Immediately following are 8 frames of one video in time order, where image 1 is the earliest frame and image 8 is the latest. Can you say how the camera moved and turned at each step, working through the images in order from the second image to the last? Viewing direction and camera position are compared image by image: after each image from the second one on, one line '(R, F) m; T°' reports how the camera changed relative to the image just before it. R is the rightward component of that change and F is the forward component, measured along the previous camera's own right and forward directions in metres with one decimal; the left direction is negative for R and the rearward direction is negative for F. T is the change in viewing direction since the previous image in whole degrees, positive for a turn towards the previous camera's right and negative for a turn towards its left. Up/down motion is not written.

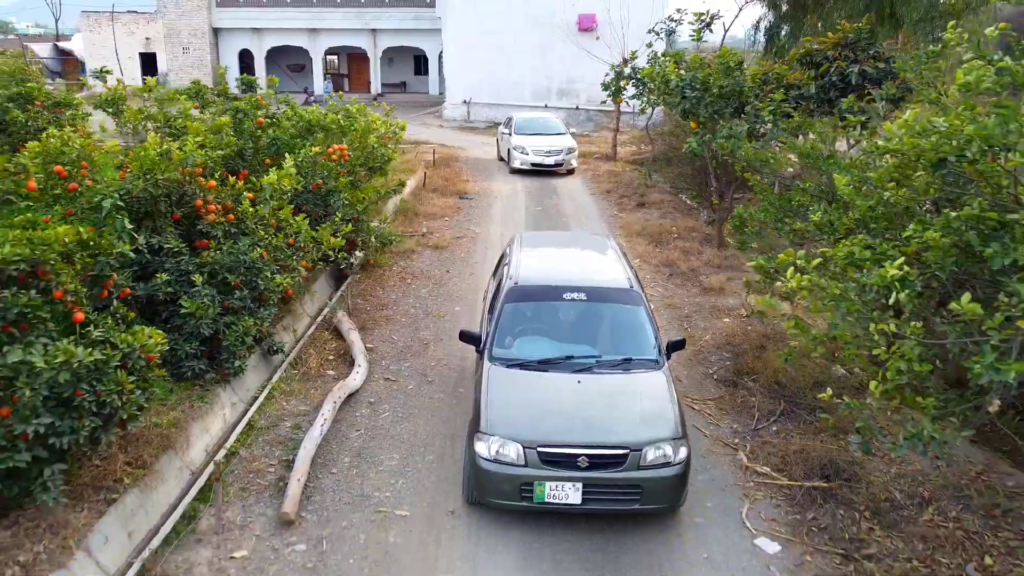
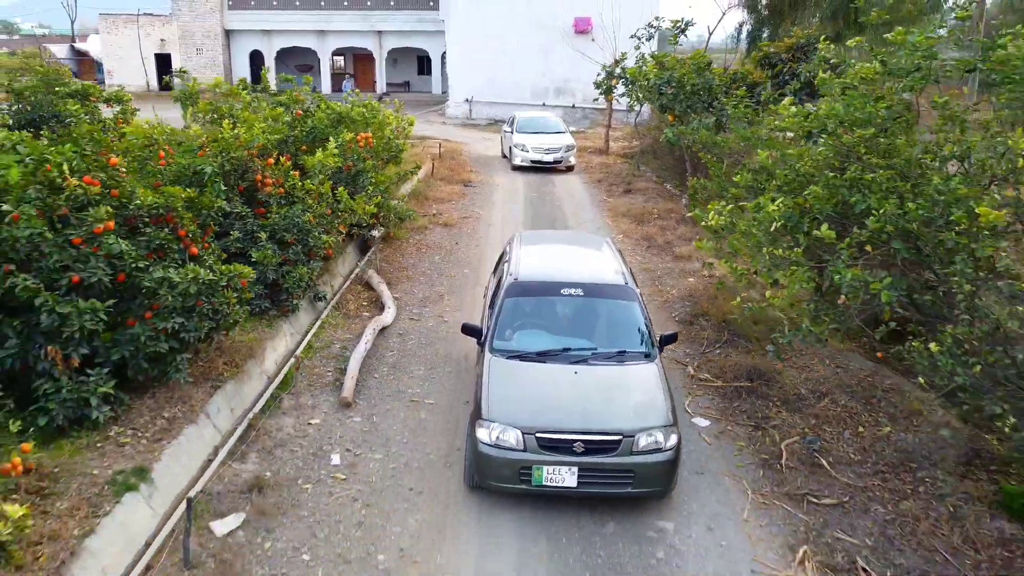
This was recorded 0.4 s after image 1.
(0.0, -1.0) m; 0°
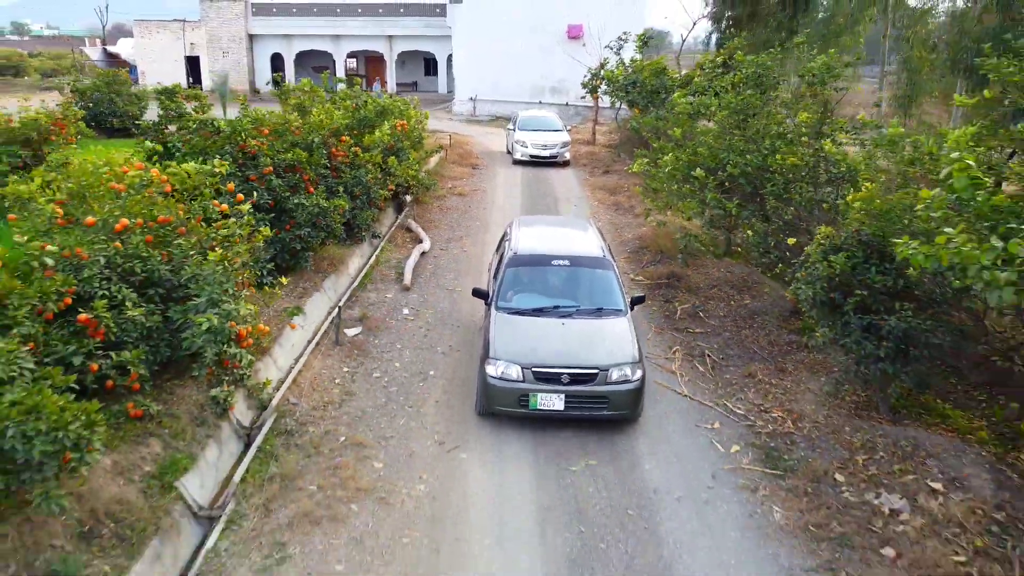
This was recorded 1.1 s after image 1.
(0.0, -2.1) m; 0°
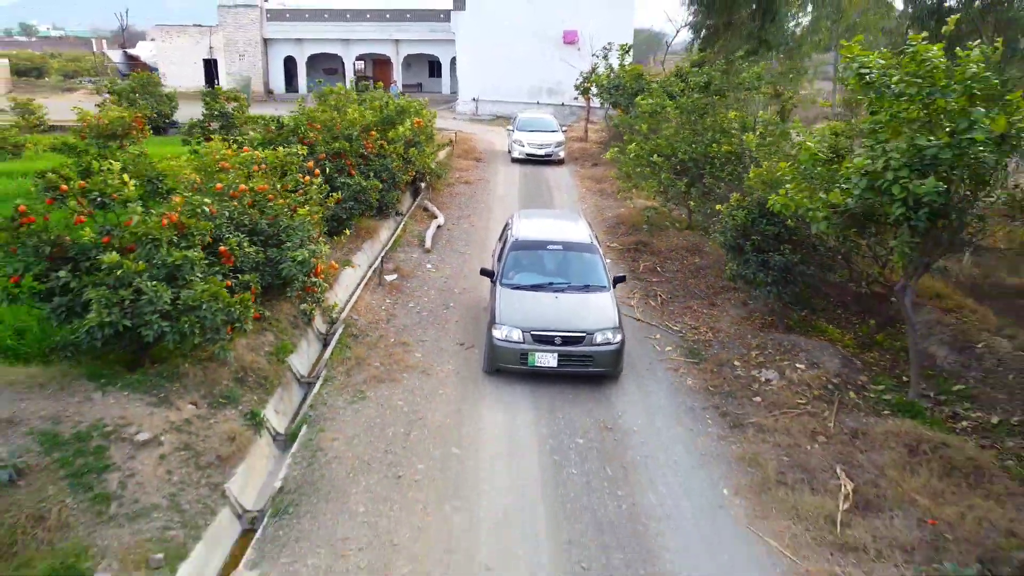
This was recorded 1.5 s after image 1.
(0.0, -1.5) m; 0°
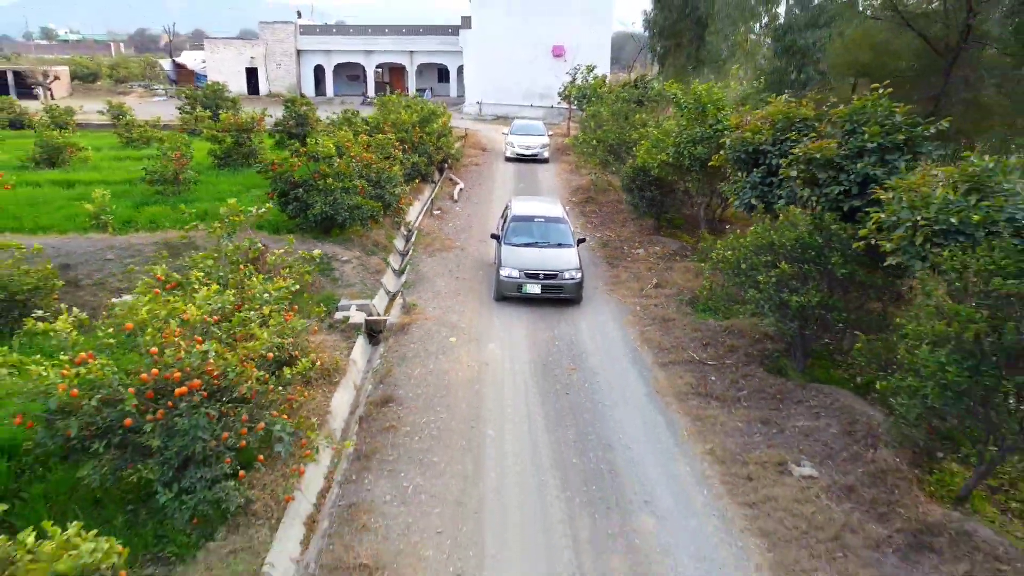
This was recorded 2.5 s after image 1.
(+0.1, -4.5) m; 0°
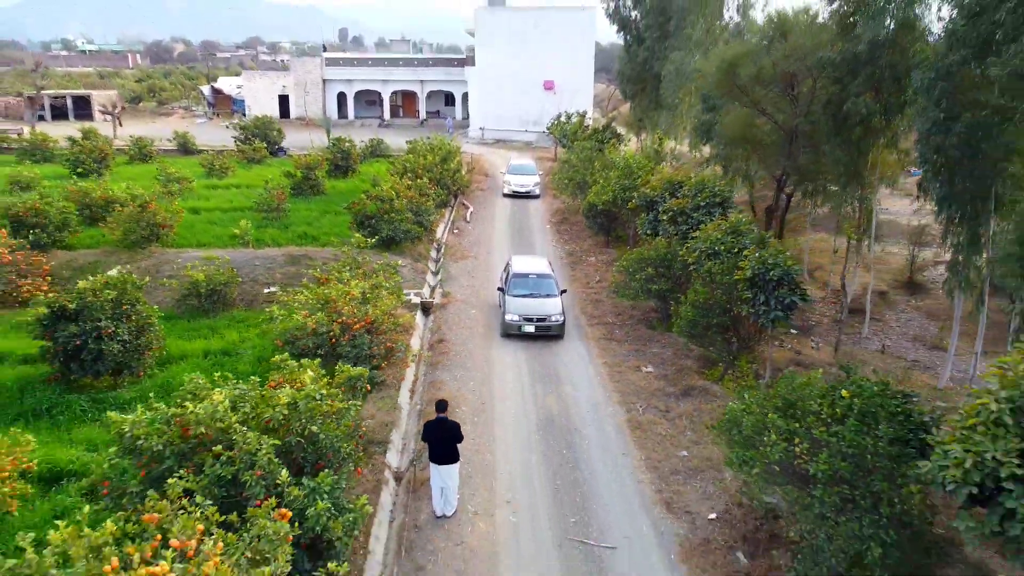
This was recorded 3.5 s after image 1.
(+0.1, -4.7) m; 0°
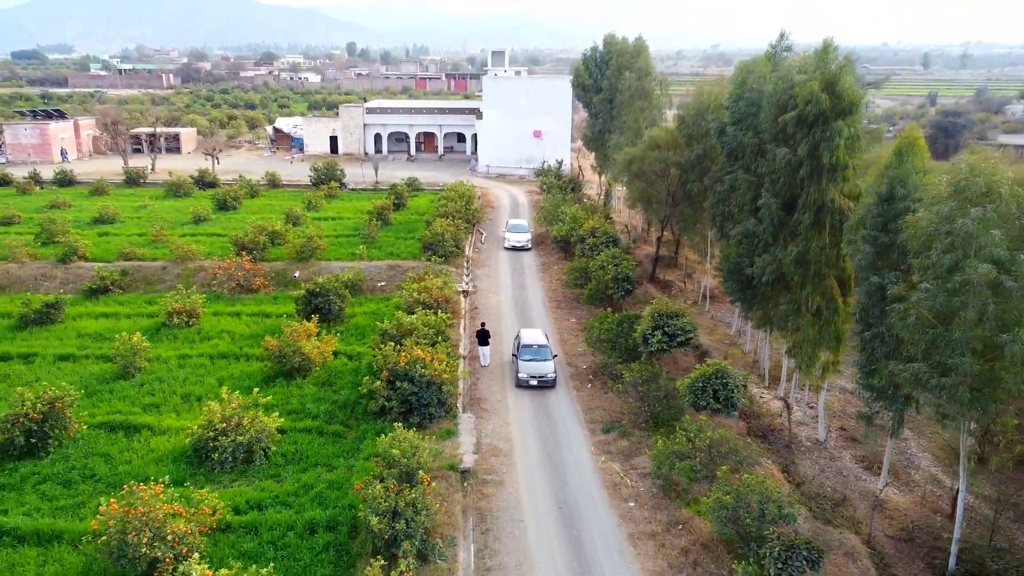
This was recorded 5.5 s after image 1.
(0.0, -10.6) m; 0°
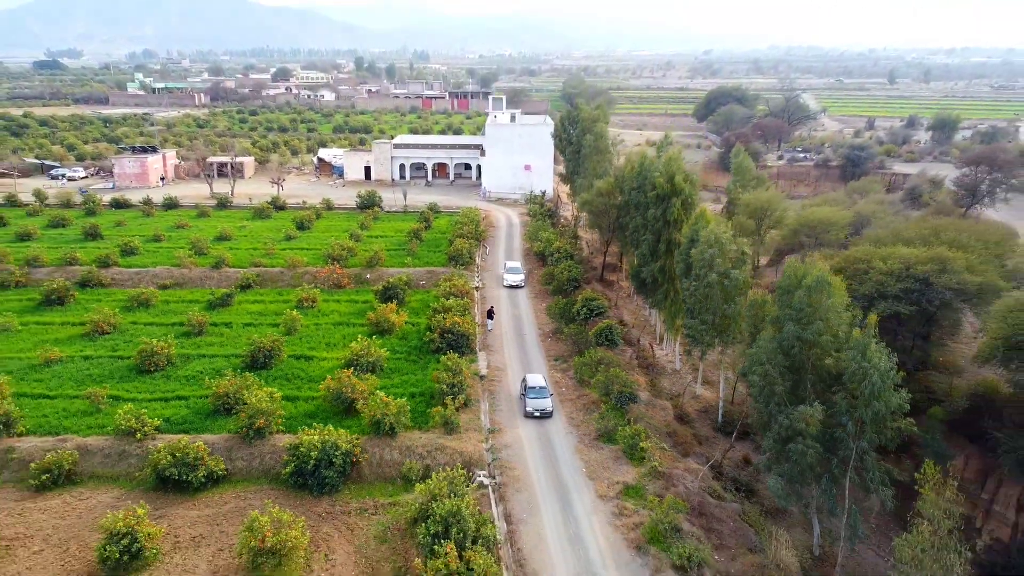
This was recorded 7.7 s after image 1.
(+0.1, -12.5) m; 0°
